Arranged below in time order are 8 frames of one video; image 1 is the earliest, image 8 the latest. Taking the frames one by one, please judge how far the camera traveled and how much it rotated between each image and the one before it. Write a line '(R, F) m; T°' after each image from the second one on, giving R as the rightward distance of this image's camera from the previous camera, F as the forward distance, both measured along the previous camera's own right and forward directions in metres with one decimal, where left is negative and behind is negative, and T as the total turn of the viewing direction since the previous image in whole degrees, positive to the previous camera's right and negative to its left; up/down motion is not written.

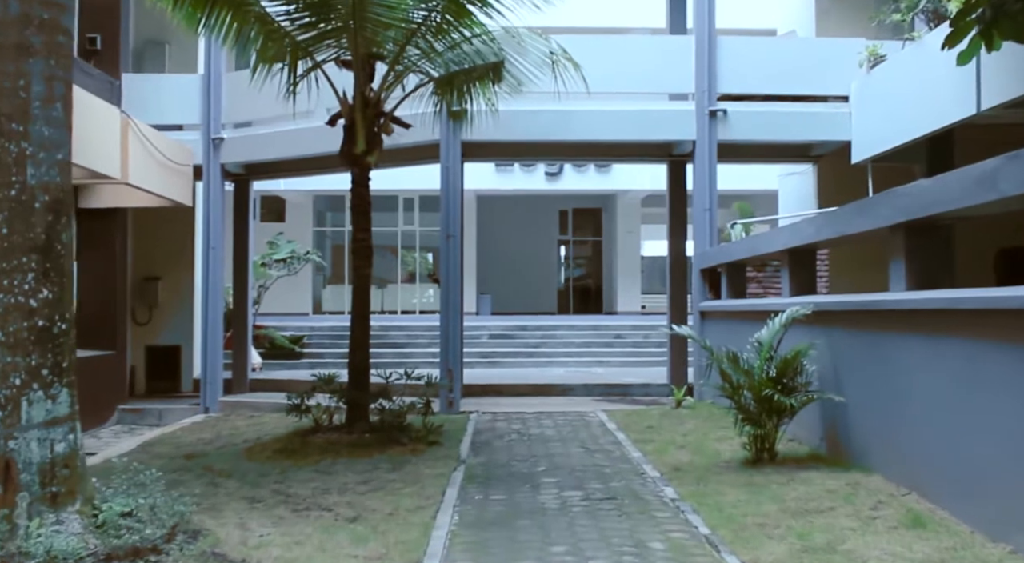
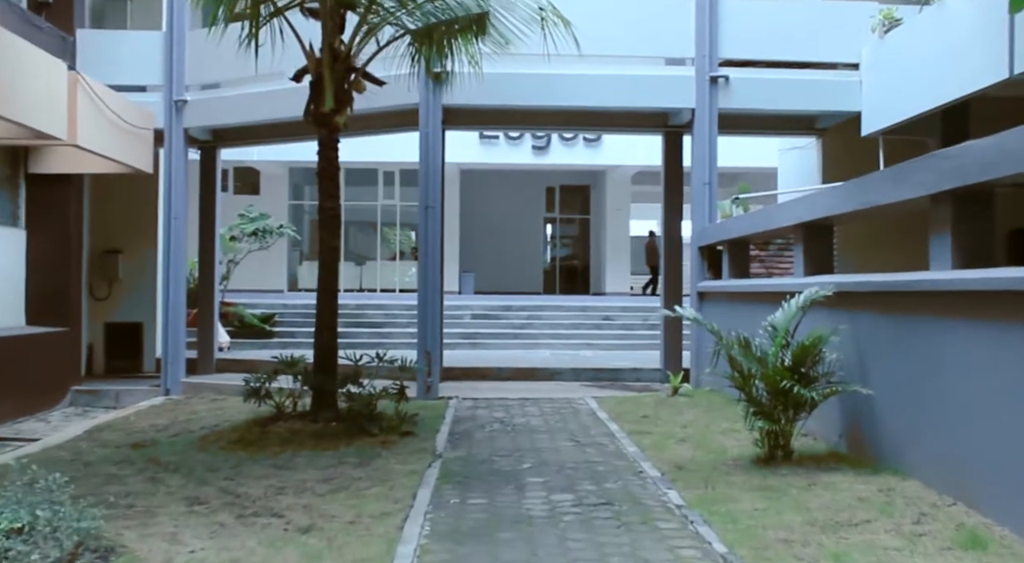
(0.0, +0.8) m; +1°
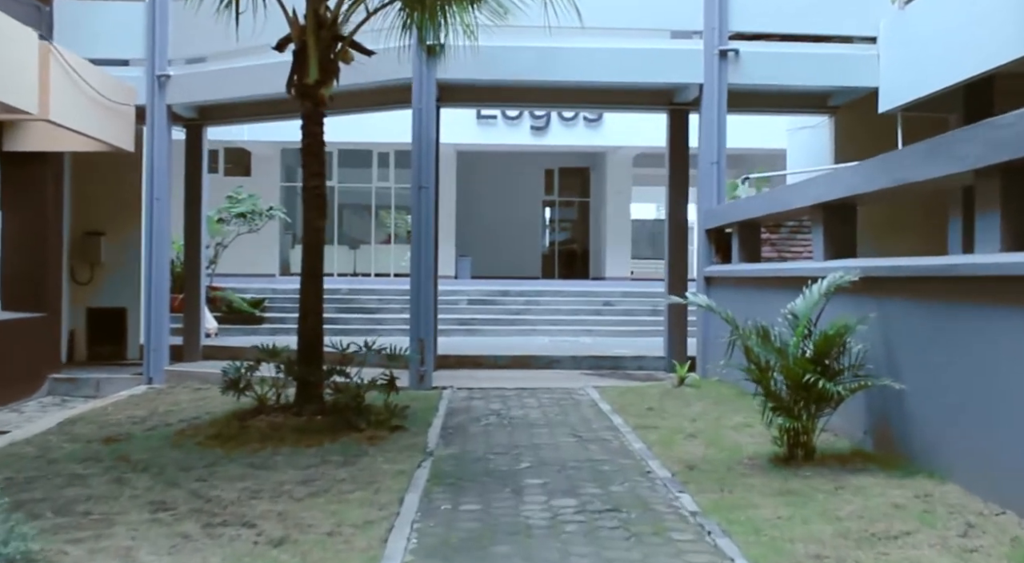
(0.0, +0.5) m; 0°
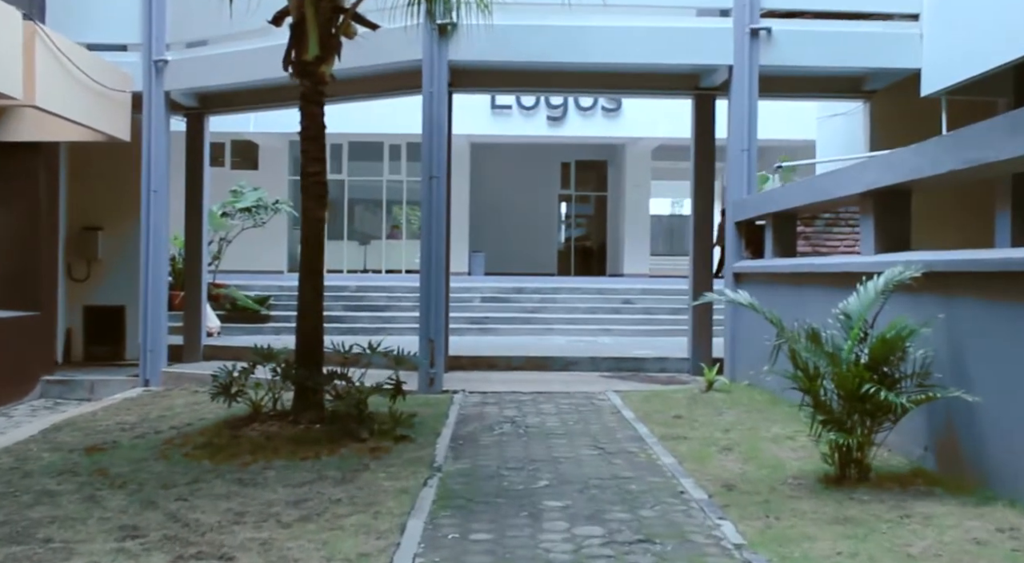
(0.0, +0.6) m; -1°
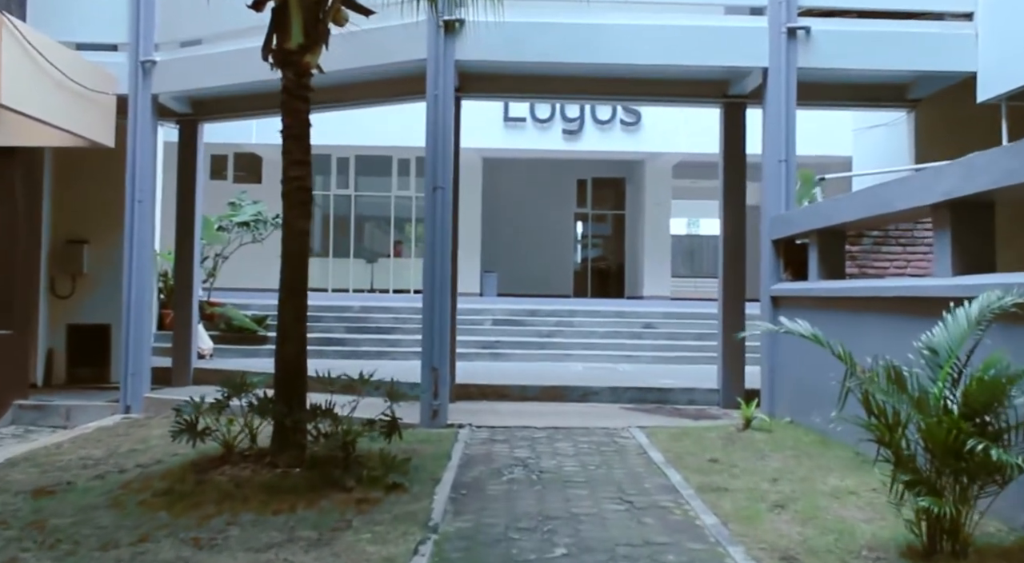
(0.0, +0.8) m; -1°
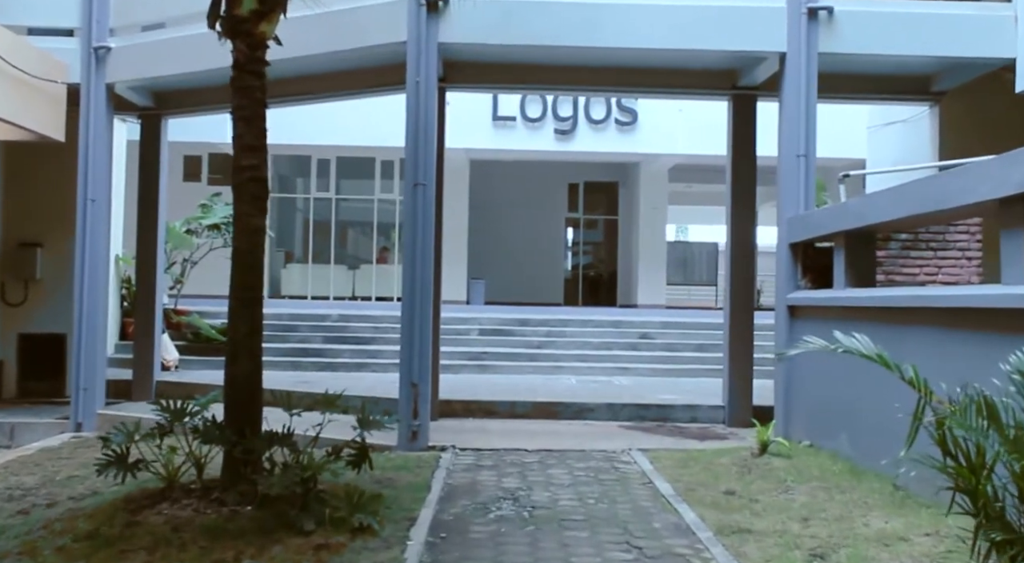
(0.0, +0.7) m; +1°
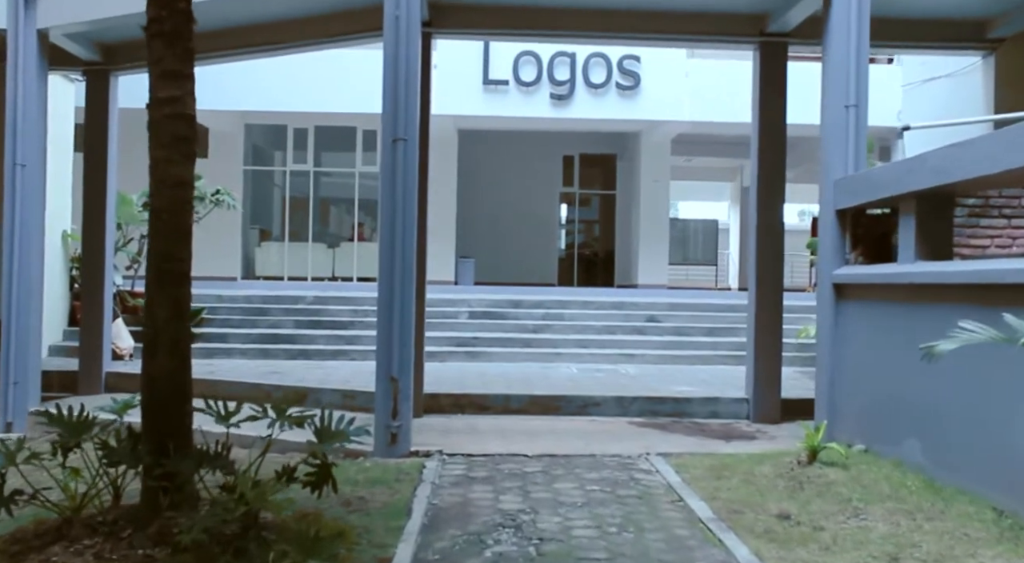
(-0.1, +1.1) m; +1°
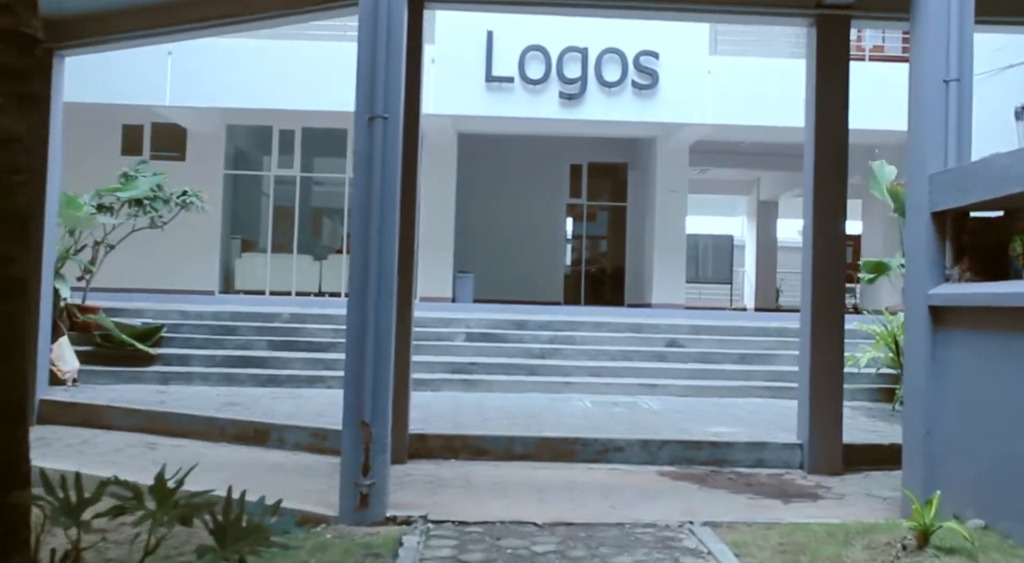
(0.0, +1.3) m; 0°
